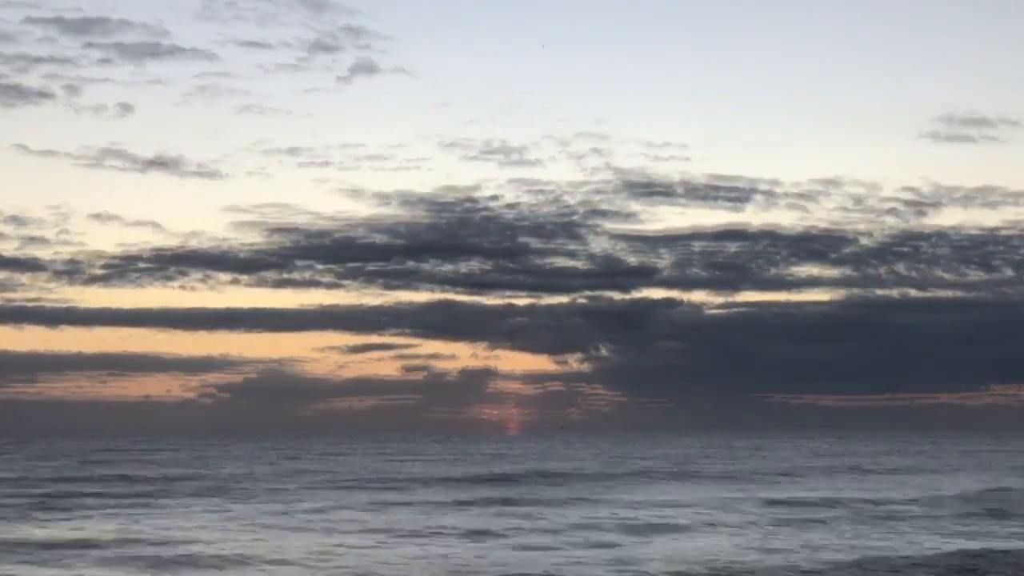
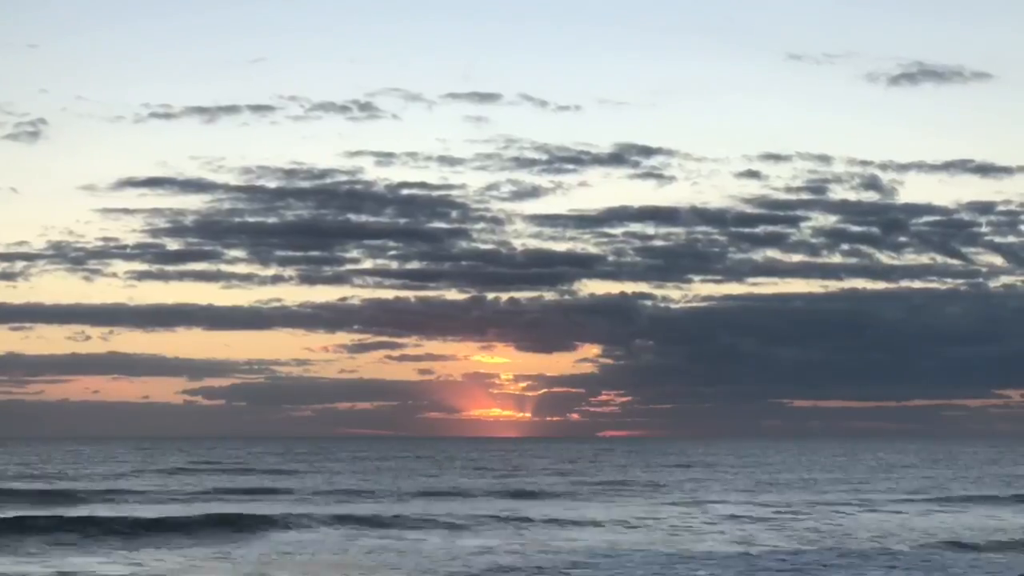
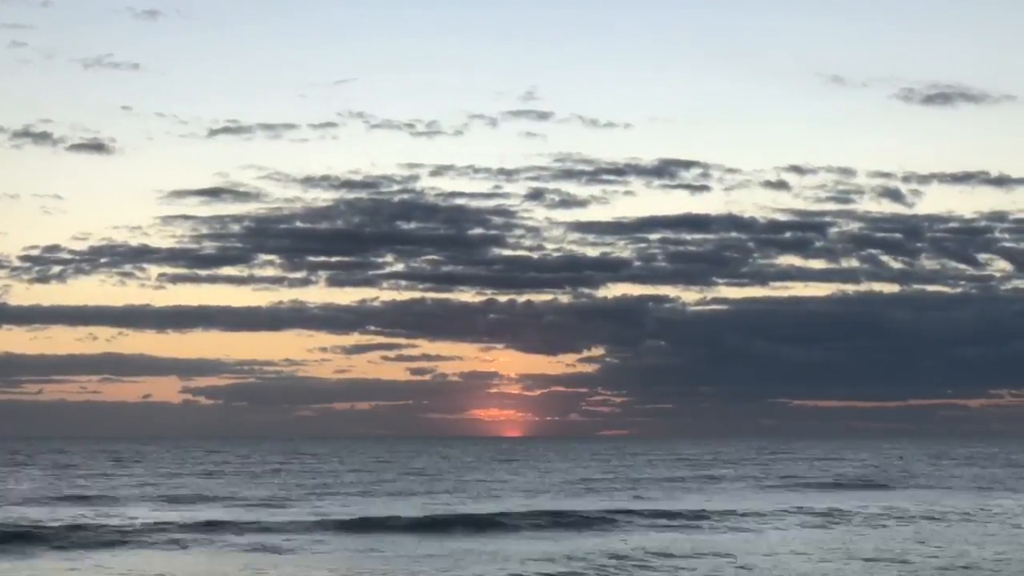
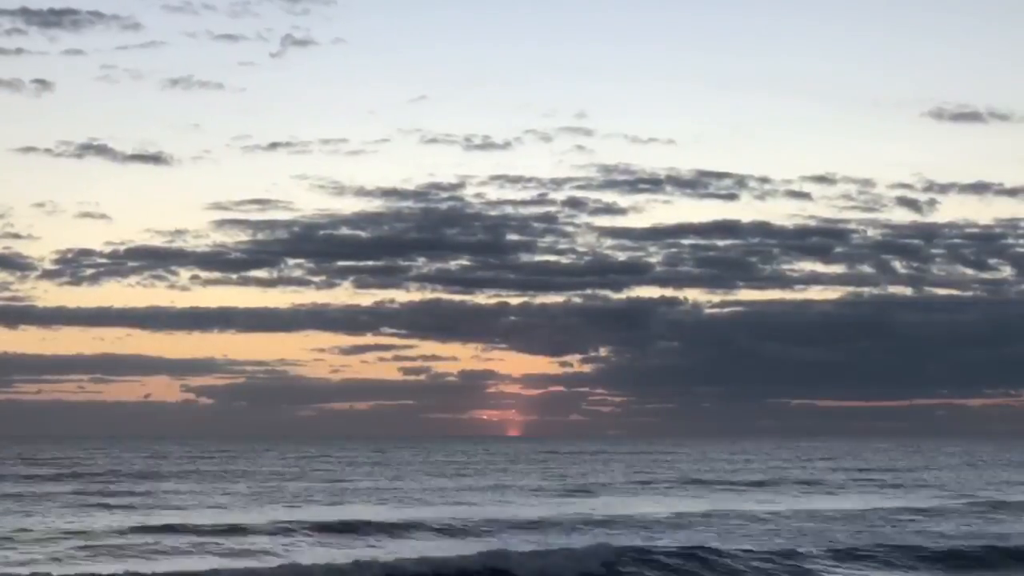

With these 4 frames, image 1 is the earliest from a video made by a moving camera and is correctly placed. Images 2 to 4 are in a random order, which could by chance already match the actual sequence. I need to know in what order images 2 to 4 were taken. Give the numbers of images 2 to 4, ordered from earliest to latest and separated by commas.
4, 3, 2
